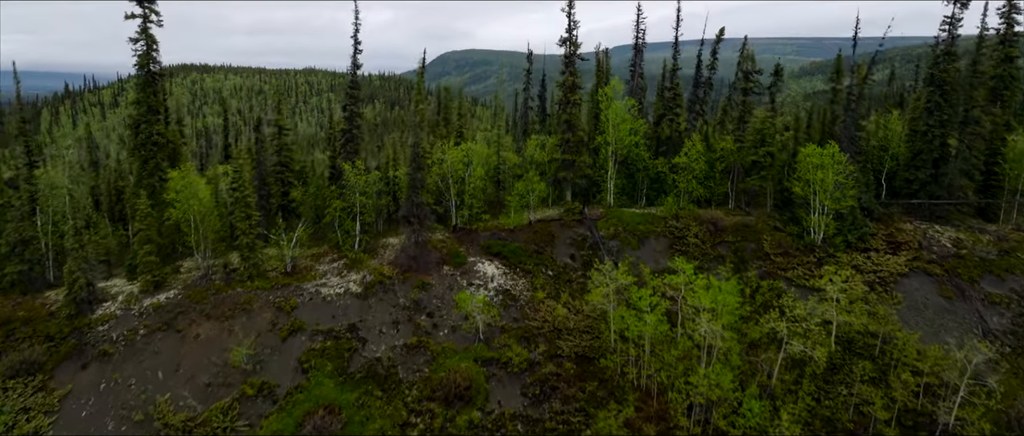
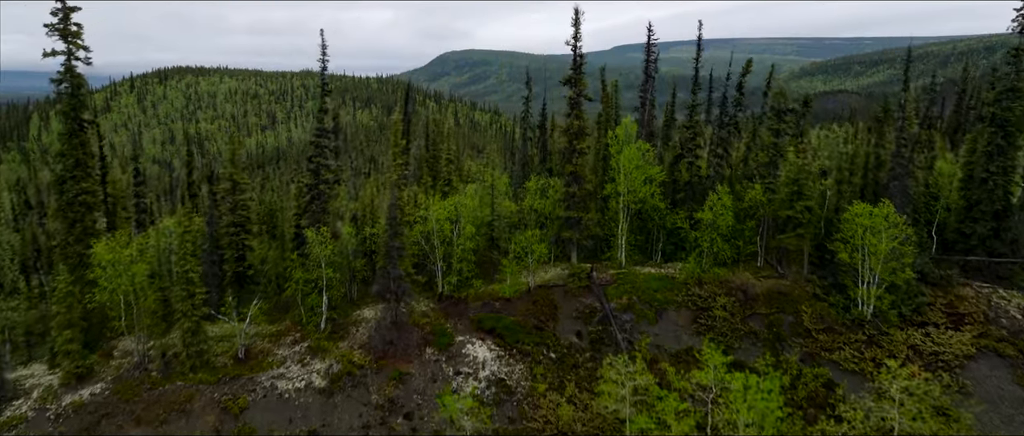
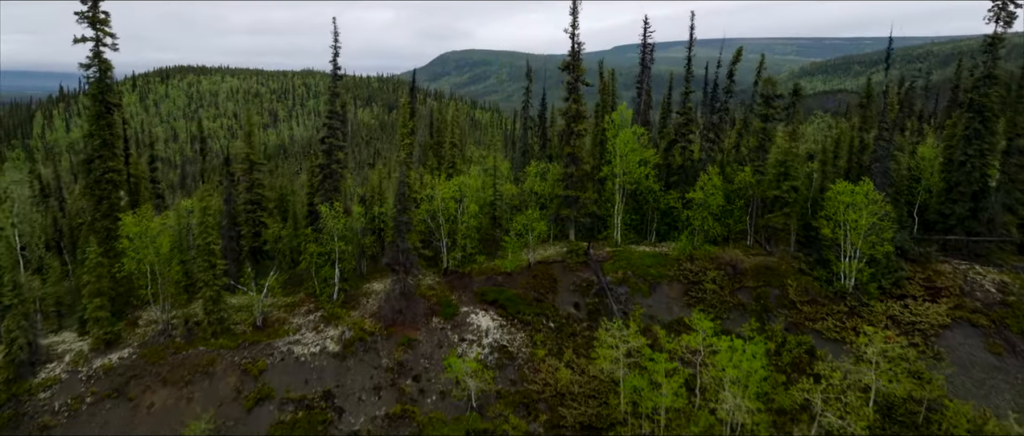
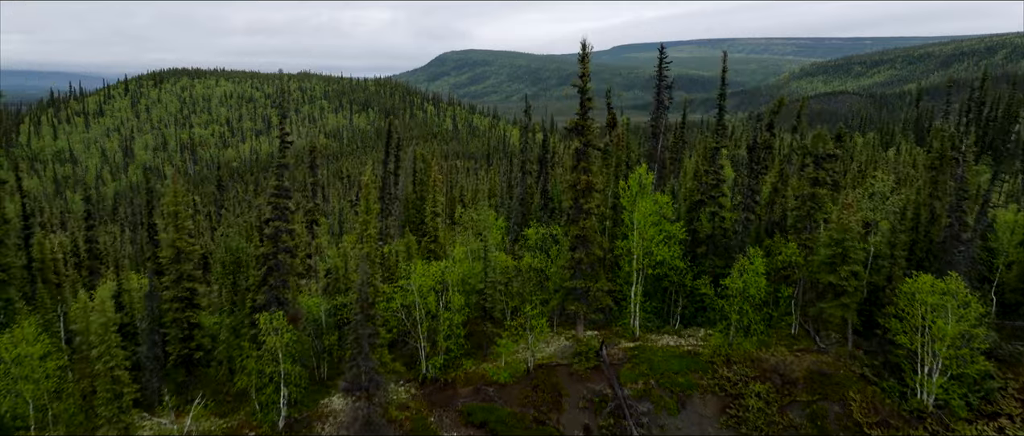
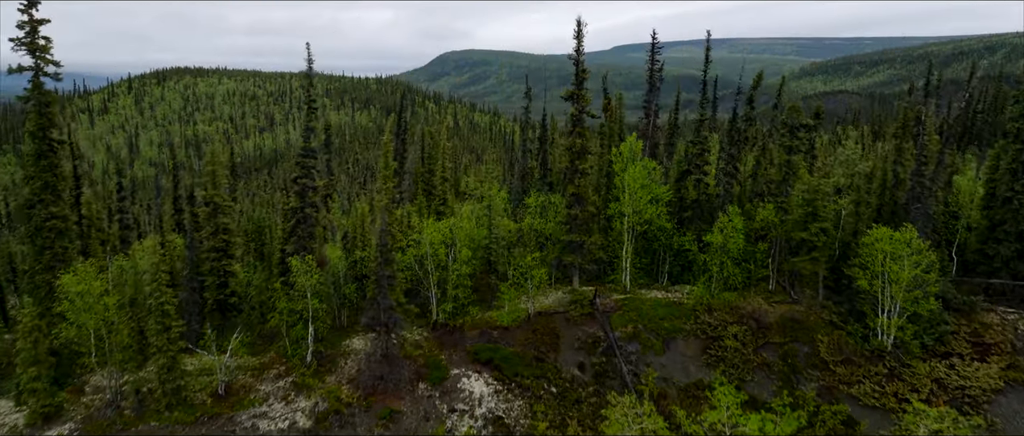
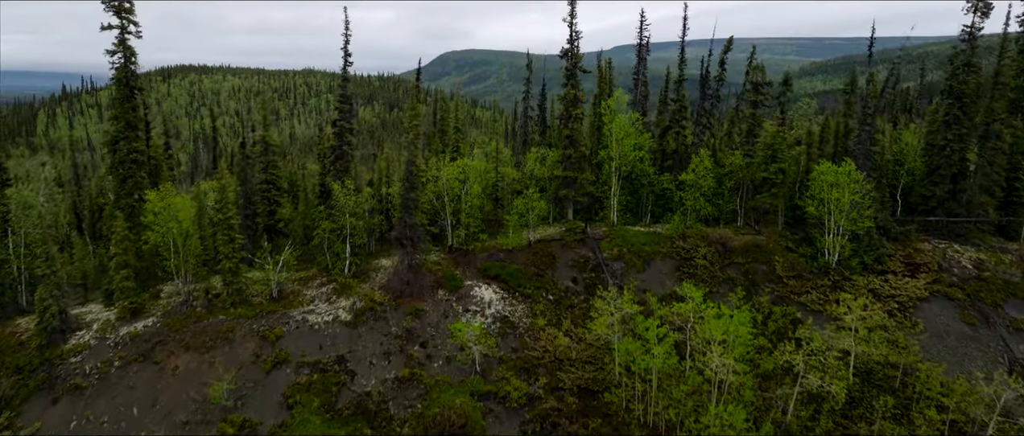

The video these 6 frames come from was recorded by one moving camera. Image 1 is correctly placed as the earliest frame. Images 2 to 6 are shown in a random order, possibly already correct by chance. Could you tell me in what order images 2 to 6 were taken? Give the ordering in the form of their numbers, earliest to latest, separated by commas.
6, 3, 2, 5, 4
